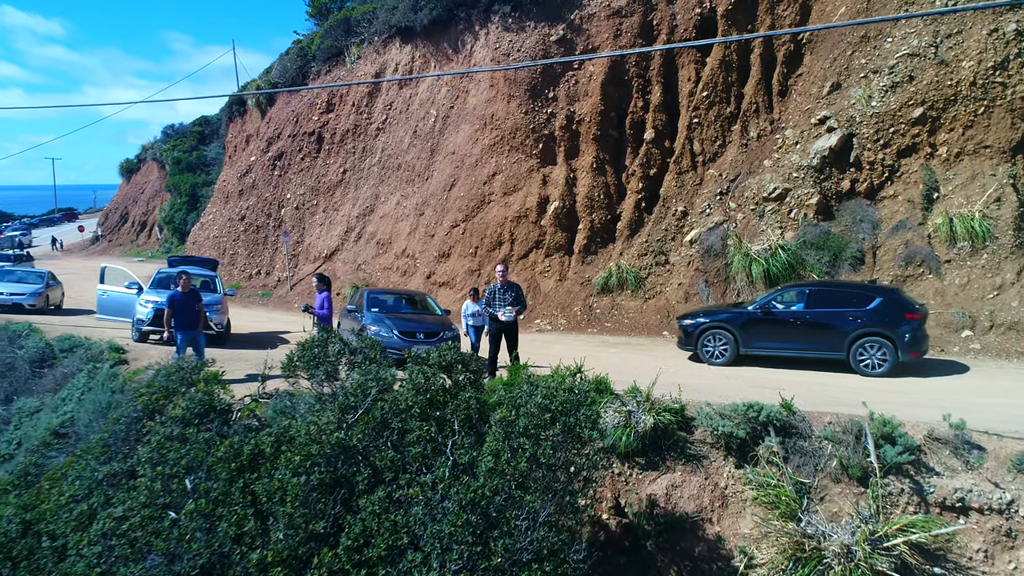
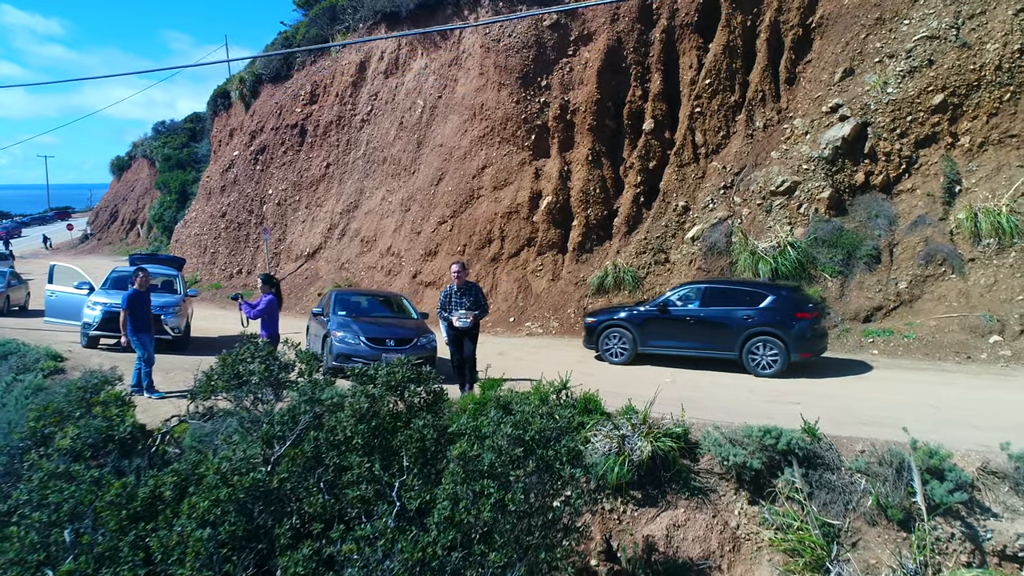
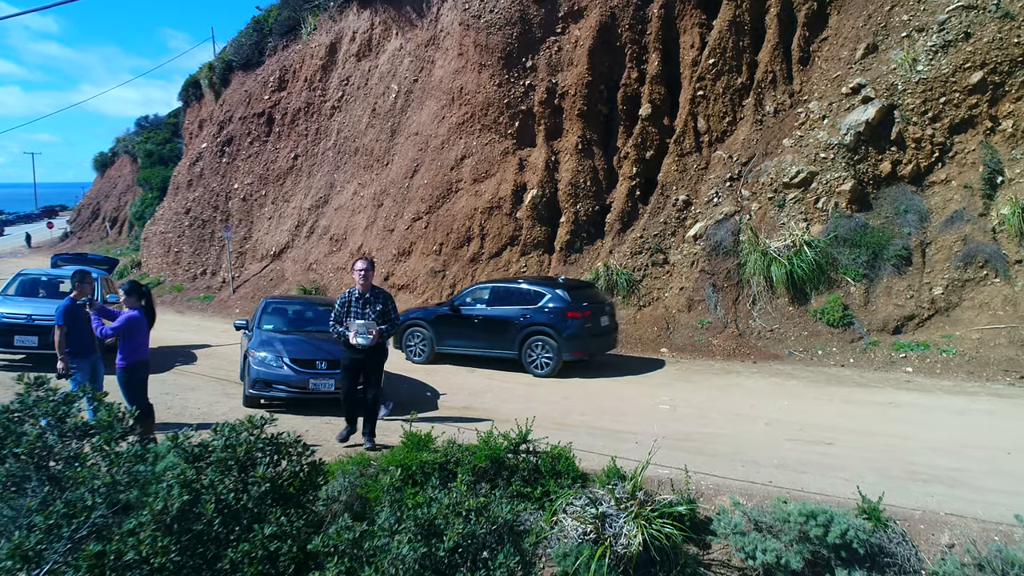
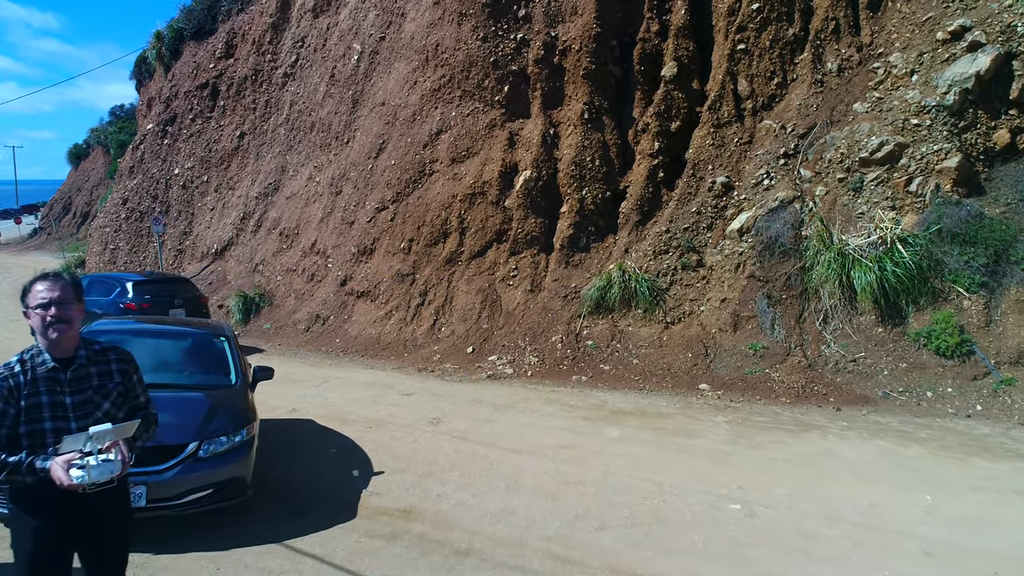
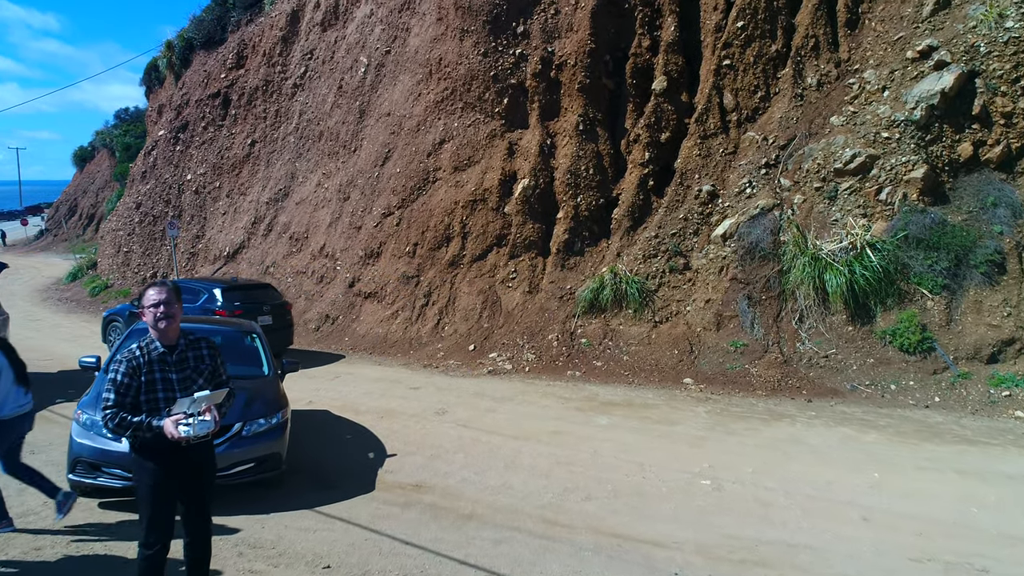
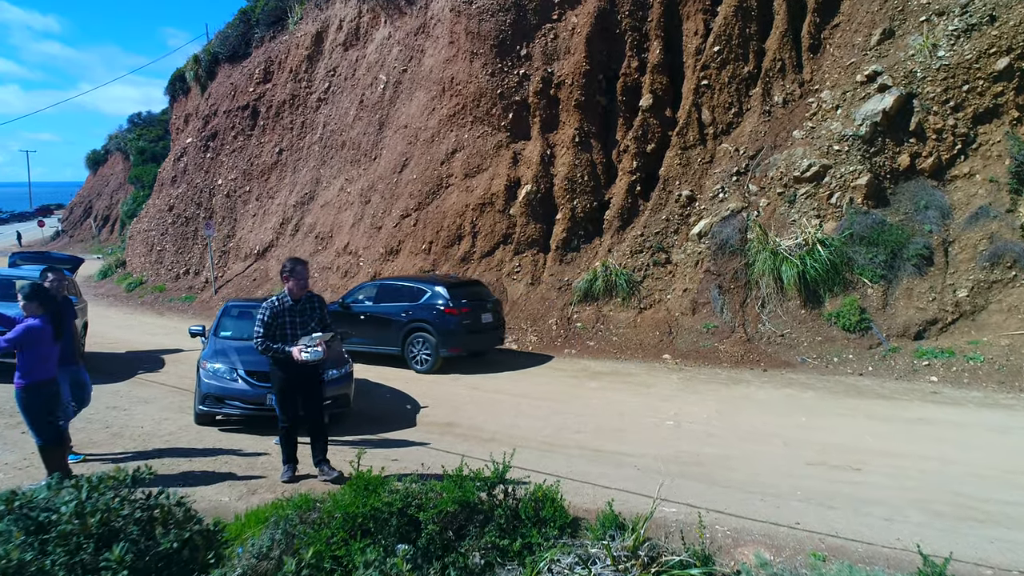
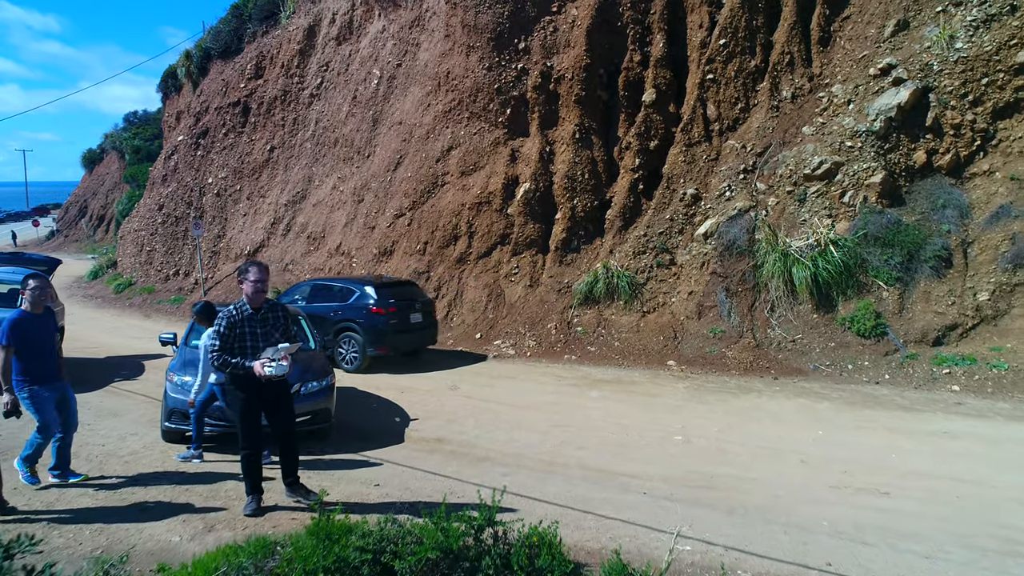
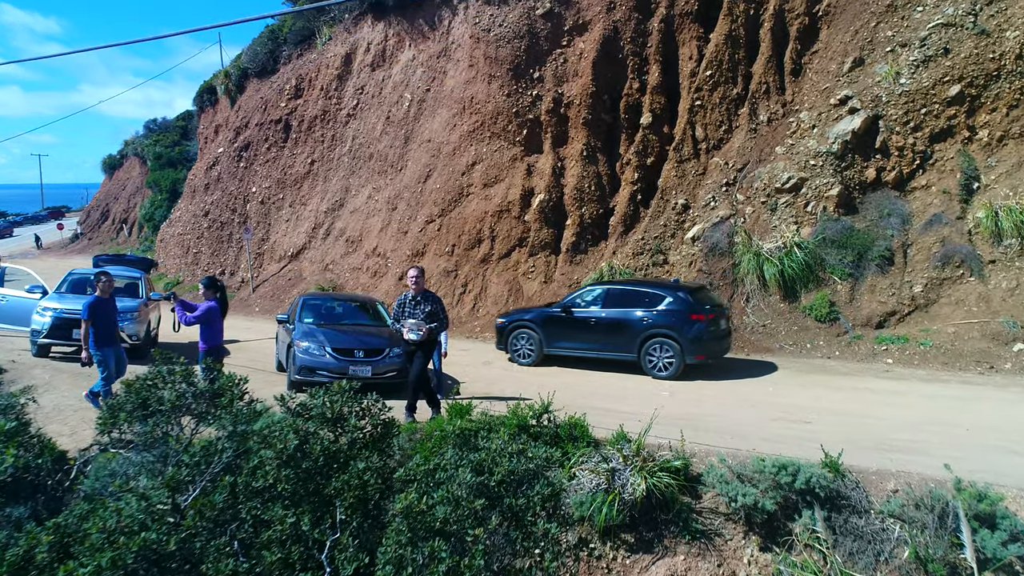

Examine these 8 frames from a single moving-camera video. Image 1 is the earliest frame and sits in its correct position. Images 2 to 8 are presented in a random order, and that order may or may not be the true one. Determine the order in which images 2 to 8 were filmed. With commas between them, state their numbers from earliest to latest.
2, 8, 3, 6, 7, 5, 4
